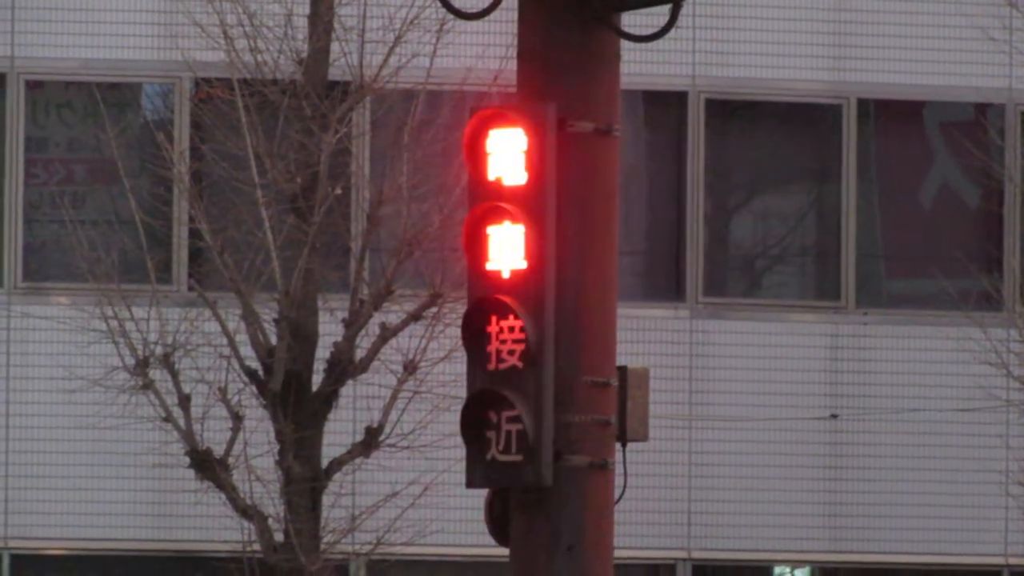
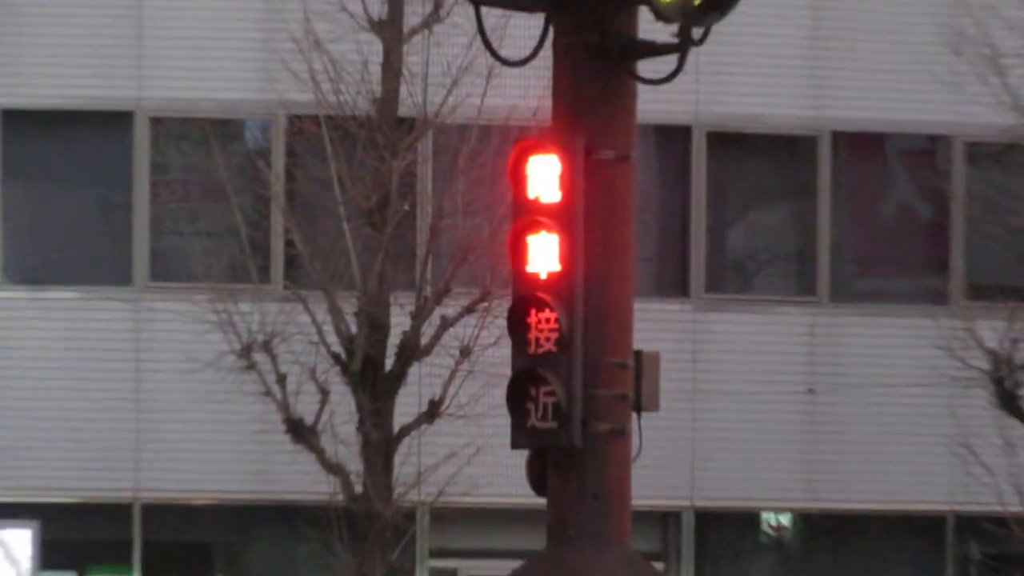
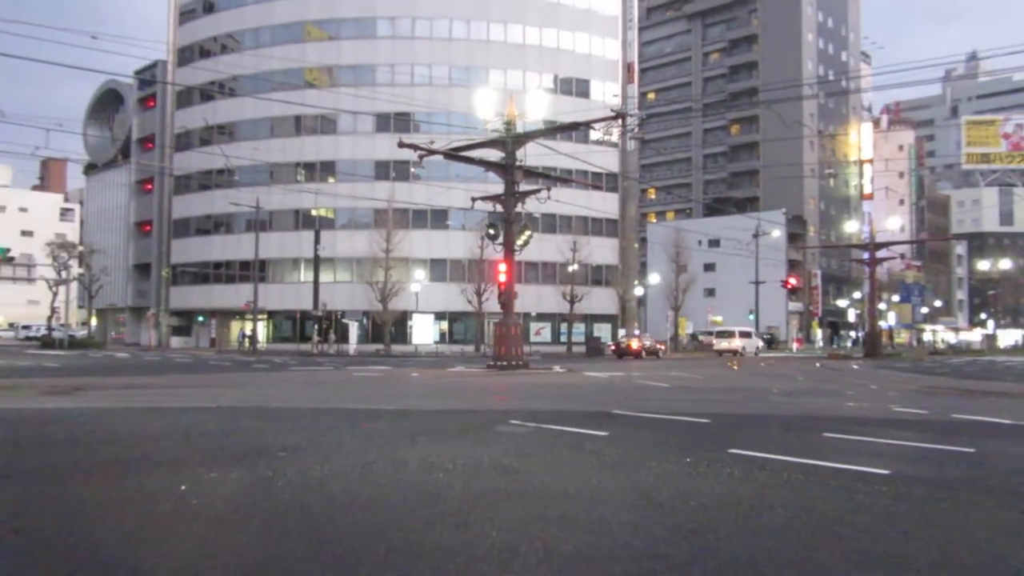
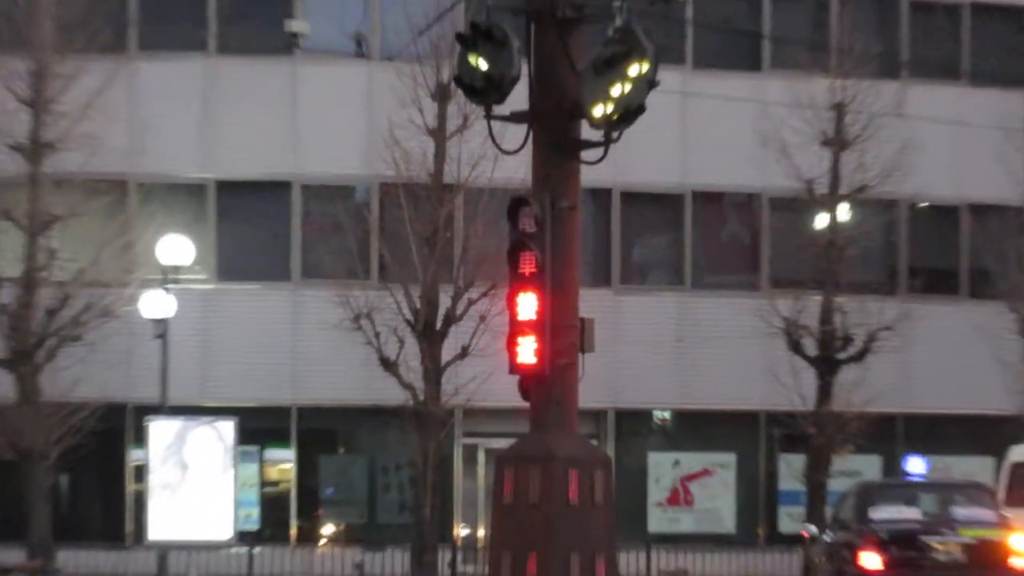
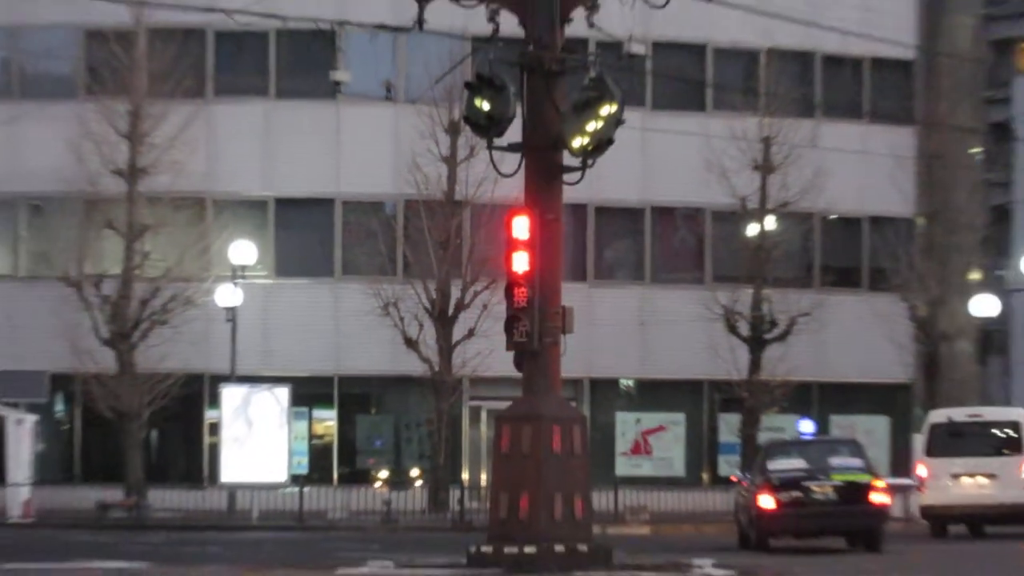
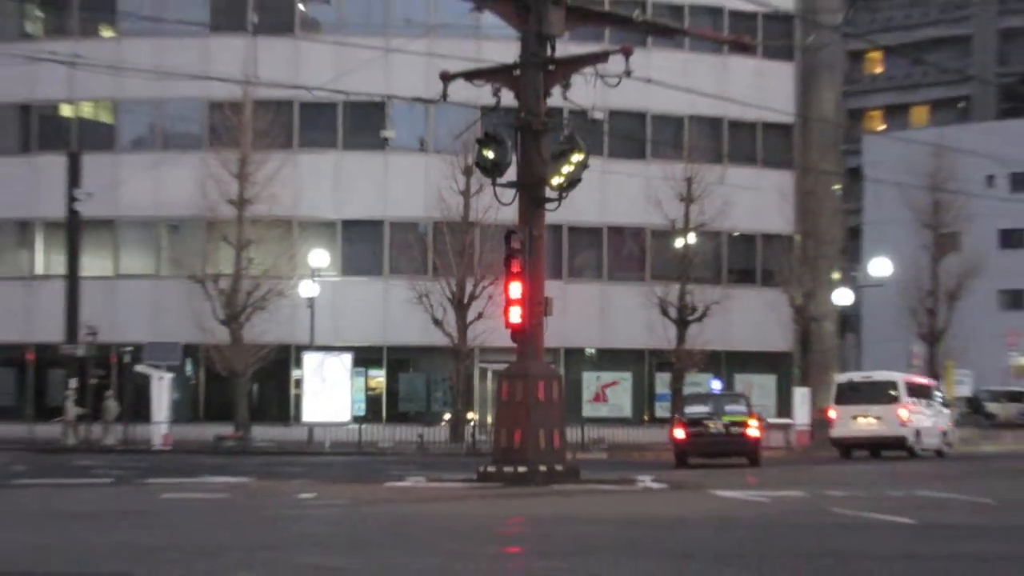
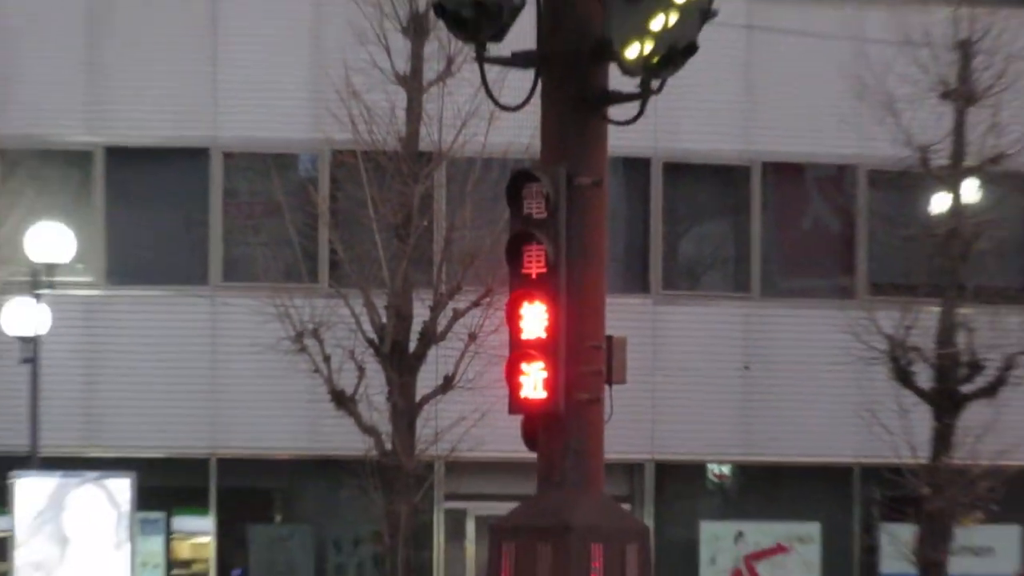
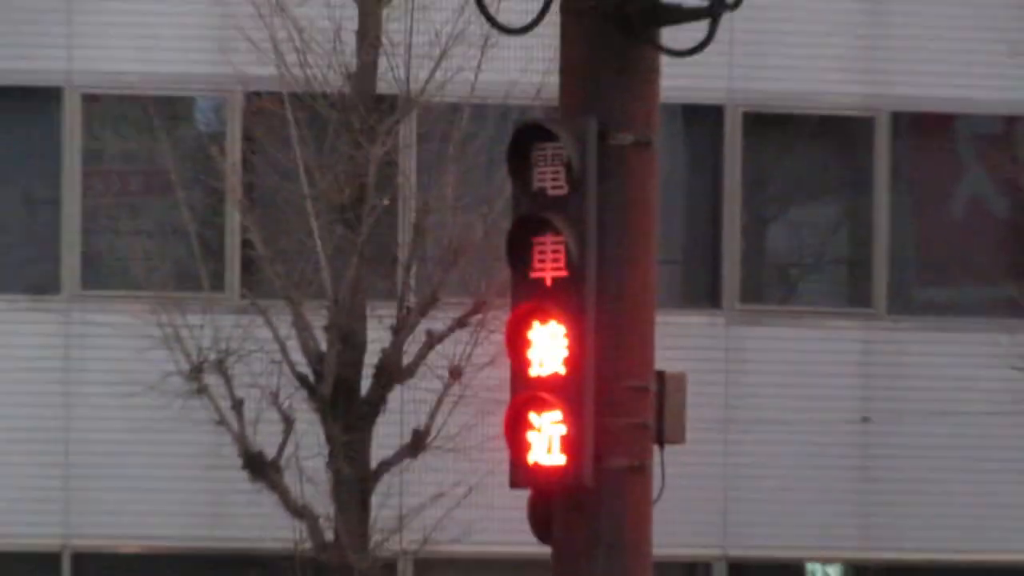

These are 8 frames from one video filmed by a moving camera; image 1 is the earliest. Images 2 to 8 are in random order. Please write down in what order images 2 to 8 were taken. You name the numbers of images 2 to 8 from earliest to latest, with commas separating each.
8, 2, 7, 4, 5, 6, 3
